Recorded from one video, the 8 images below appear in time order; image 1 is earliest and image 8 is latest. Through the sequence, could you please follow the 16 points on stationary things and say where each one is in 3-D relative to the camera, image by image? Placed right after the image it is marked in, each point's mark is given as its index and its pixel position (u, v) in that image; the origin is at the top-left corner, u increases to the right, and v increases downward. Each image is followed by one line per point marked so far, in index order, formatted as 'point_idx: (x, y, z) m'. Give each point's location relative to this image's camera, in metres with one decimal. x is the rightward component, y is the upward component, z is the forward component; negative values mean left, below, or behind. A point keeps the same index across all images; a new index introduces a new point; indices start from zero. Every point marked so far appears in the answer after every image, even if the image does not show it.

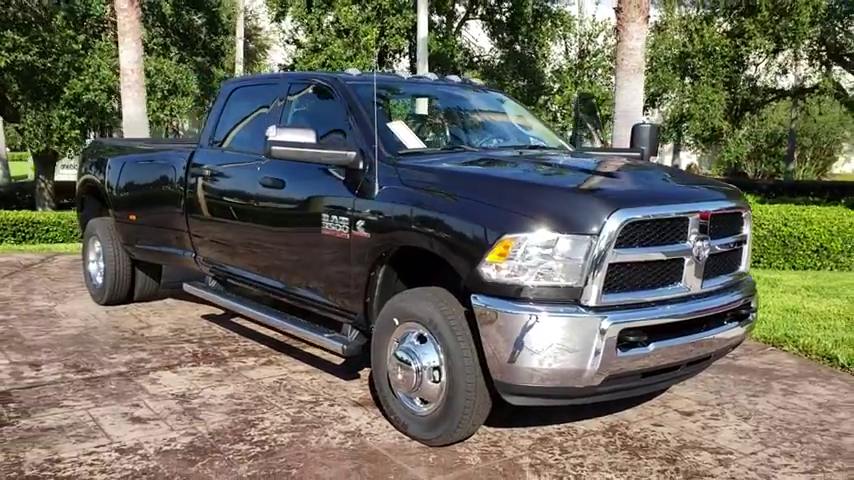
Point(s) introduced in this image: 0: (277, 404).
0: (-0.9, -1.0, +5.1) m
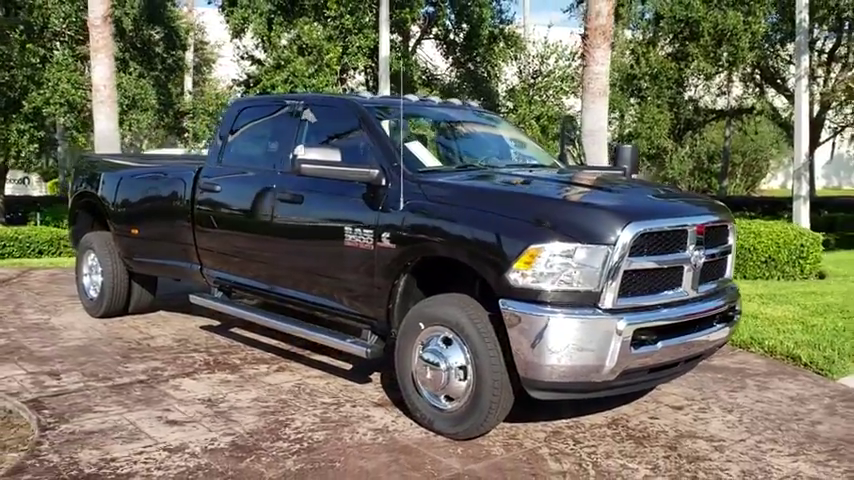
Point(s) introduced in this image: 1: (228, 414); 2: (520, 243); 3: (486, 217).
0: (-0.8, -1.1, +5.4) m
1: (-1.3, -1.1, +5.2) m
2: (+0.5, 0.0, +4.5) m
3: (+0.3, +0.2, +4.7) m
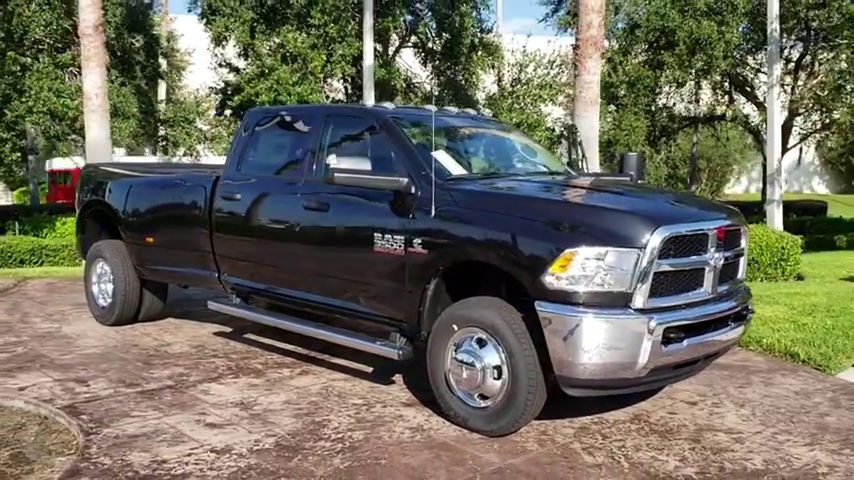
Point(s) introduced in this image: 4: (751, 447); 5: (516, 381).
0: (-0.6, -1.1, +5.5) m
1: (-1.1, -1.2, +5.4) m
2: (+0.7, 0.0, +4.7) m
3: (+0.5, +0.1, +4.9) m
4: (+2.0, -1.3, +5.0) m
5: (+0.5, -0.8, +4.8) m
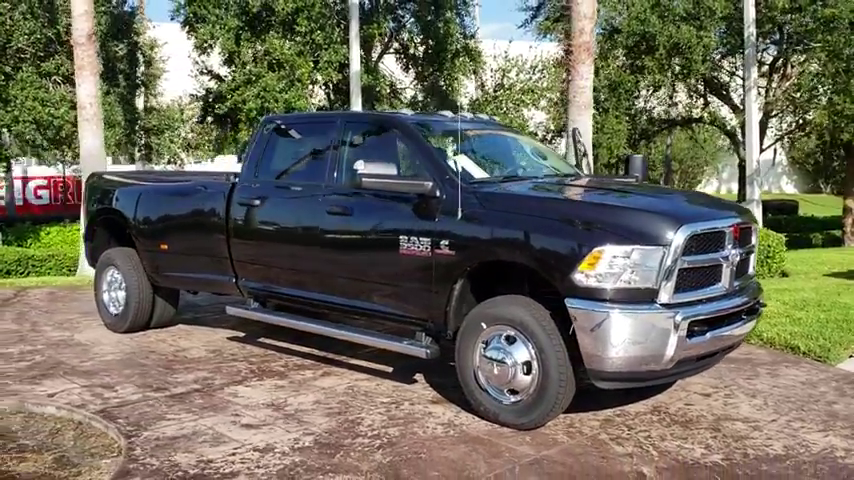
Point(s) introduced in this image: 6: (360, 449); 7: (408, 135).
0: (-0.4, -1.2, +5.7) m
1: (-0.9, -1.2, +5.5) m
2: (+0.9, 0.0, +5.0) m
3: (+0.7, +0.1, +5.1) m
4: (+2.2, -1.2, +5.2) m
5: (+0.7, -0.8, +5.0) m
6: (-0.4, -1.3, +4.9) m
7: (-0.1, +0.8, +6.1) m
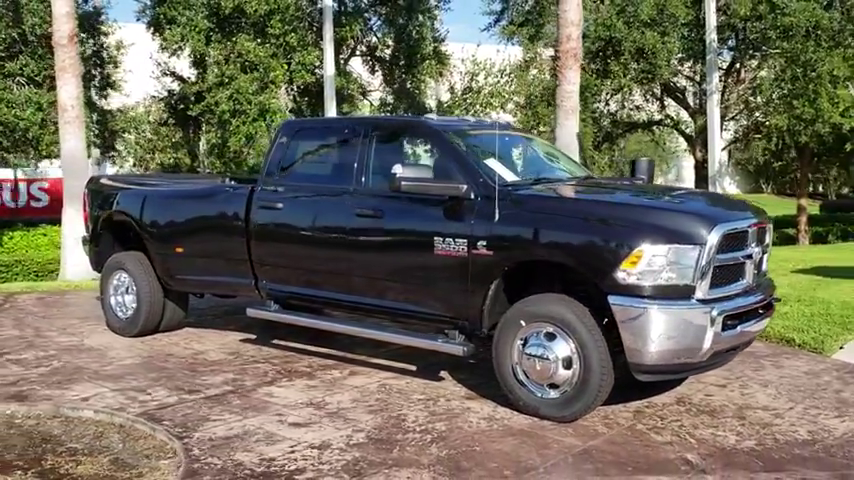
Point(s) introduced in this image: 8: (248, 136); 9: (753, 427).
0: (-0.2, -1.2, +5.8) m
1: (-0.6, -1.2, +5.6) m
2: (+1.2, 0.0, +5.2) m
3: (+1.0, +0.1, +5.4) m
4: (+2.5, -1.2, +5.5) m
5: (+1.0, -0.8, +5.3) m
6: (-0.1, -1.3, +5.0) m
7: (+0.1, +0.8, +6.3) m
8: (-4.0, +2.3, +17.9) m
9: (+2.2, -1.3, +5.4) m
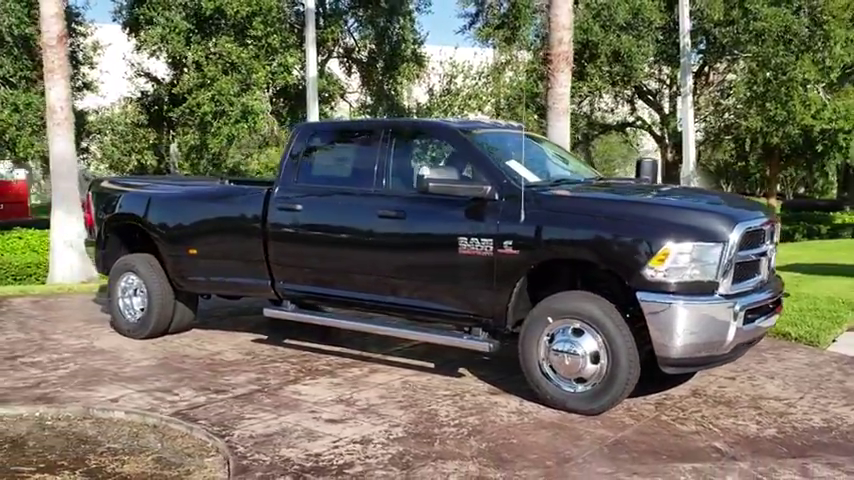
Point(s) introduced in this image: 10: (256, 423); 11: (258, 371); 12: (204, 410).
0: (0.0, -1.2, +6.0) m
1: (-0.4, -1.2, +5.7) m
2: (+1.4, 0.0, +5.4) m
3: (+1.2, +0.1, +5.6) m
4: (+2.7, -1.2, +5.8) m
5: (+1.3, -0.8, +5.5) m
6: (+0.2, -1.3, +5.2) m
7: (+0.3, +0.8, +6.4) m
8: (-4.4, +2.3, +17.9) m
9: (+2.4, -1.2, +5.7) m
10: (-1.2, -1.2, +5.5) m
11: (-1.4, -1.1, +6.8) m
12: (-1.6, -1.2, +5.8) m
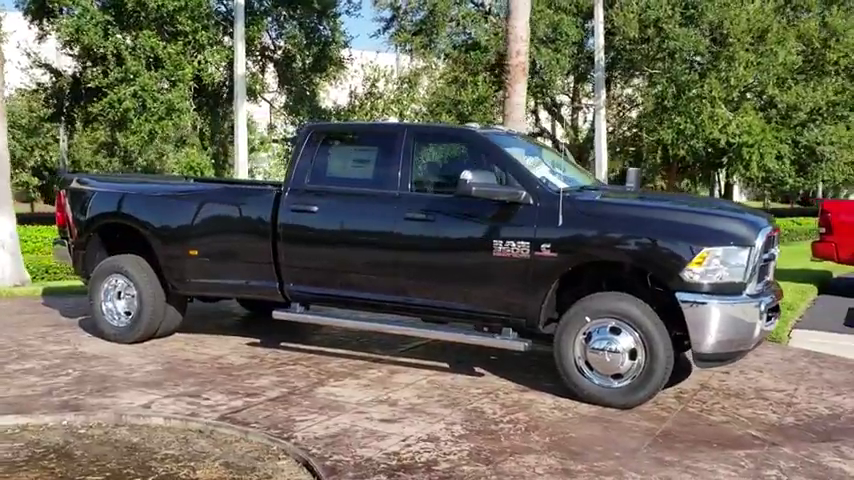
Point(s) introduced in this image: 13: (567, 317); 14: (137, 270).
0: (+0.3, -1.2, +6.1) m
1: (-0.1, -1.2, +5.8) m
2: (+1.8, 0.0, +5.8) m
3: (+1.6, +0.1, +5.9) m
4: (+3.0, -1.3, +6.4) m
5: (+1.6, -0.9, +5.8) m
6: (+0.6, -1.3, +5.3) m
7: (+0.5, +0.8, +6.6) m
8: (-5.9, +2.3, +17.2) m
9: (+2.7, -1.3, +6.2) m
10: (-0.8, -1.2, +5.4) m
11: (-1.3, -1.1, +6.8) m
12: (-1.3, -1.2, +5.7) m
13: (+1.0, -0.6, +6.1) m
14: (-2.8, -0.3, +7.7) m
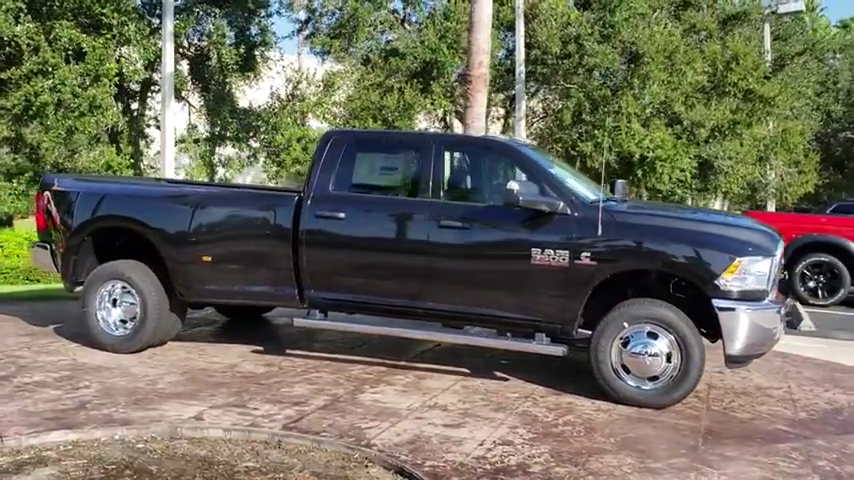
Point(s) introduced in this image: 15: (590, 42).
0: (+0.6, -1.3, +6.3) m
1: (+0.3, -1.3, +6.0) m
2: (+2.2, -0.1, +6.2) m
3: (+1.9, 0.0, +6.3) m
4: (+3.3, -1.4, +7.0) m
5: (+2.0, -0.9, +6.2) m
6: (+1.0, -1.3, +5.6) m
7: (+0.8, +0.7, +6.8) m
8: (-7.2, +2.2, +16.3) m
9: (+3.0, -1.4, +6.8) m
10: (-0.3, -1.3, +5.4) m
11: (-1.0, -1.2, +6.7) m
12: (-0.8, -1.3, +5.6) m
13: (+1.4, -0.7, +6.4) m
14: (-2.7, -0.3, +7.4) m
15: (+3.9, +4.8, +19.4) m
